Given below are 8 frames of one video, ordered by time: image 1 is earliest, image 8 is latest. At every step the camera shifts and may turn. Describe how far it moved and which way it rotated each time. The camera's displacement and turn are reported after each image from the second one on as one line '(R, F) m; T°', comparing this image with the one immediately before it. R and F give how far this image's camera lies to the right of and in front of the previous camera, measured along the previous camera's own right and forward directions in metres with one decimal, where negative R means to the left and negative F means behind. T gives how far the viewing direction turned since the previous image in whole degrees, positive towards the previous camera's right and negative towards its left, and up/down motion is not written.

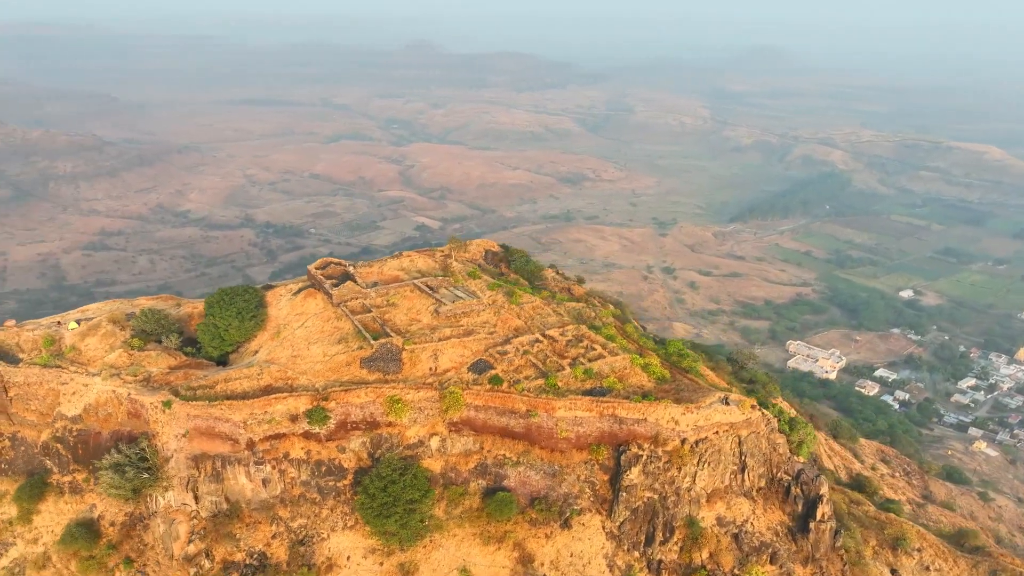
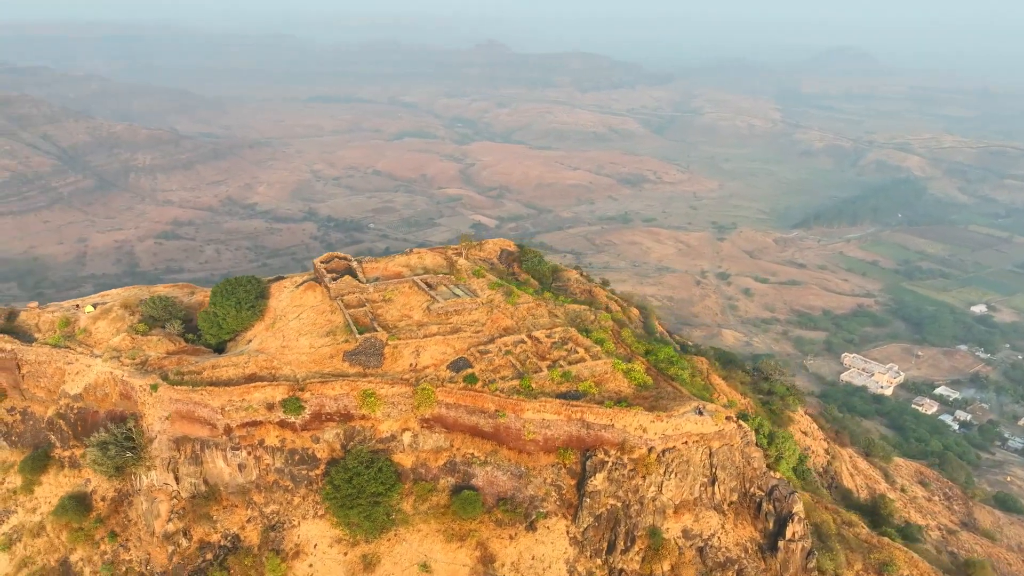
(+1.9, +0.1) m; -5°
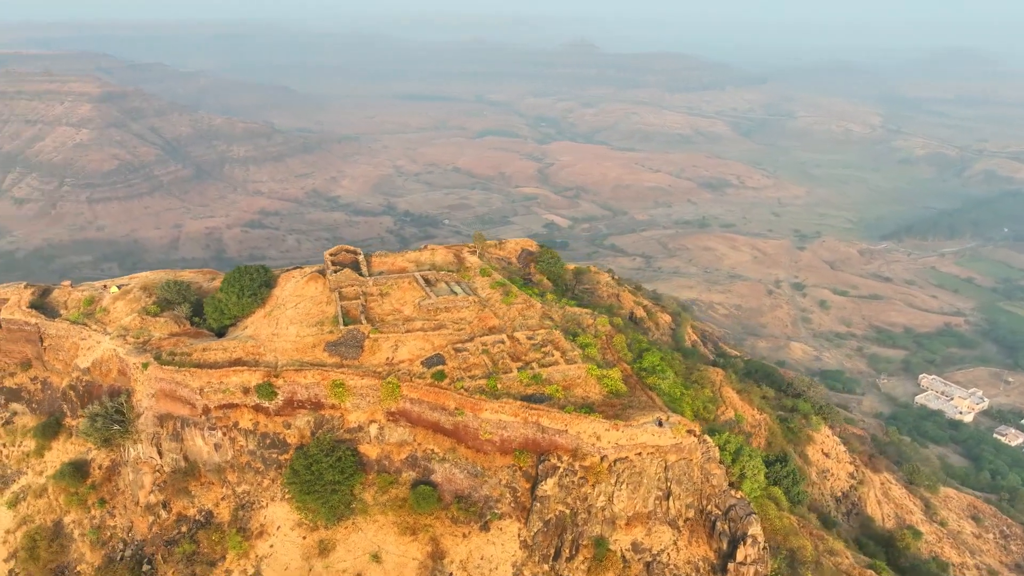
(+2.5, +0.2) m; -7°
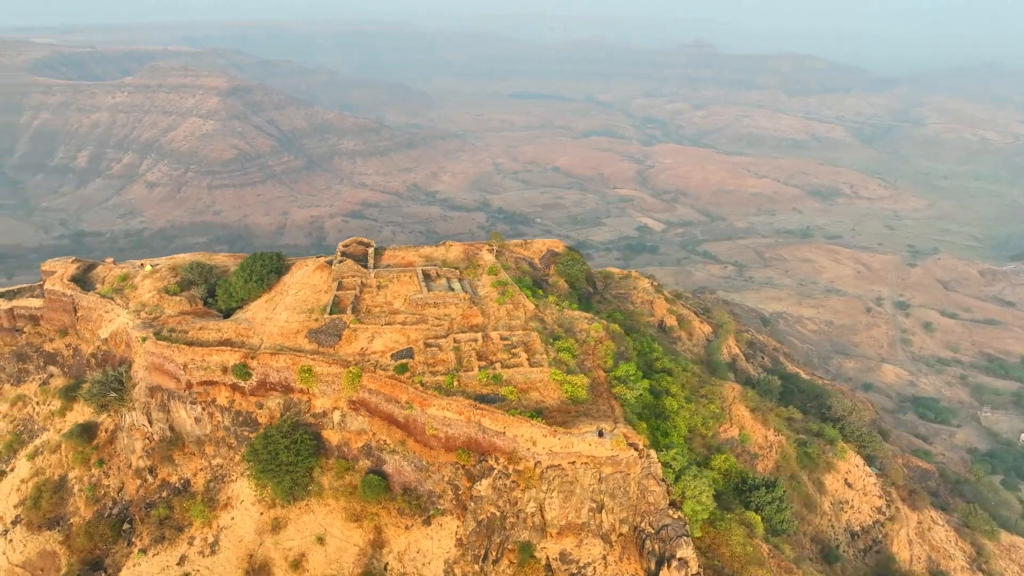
(+3.2, +0.3) m; -8°
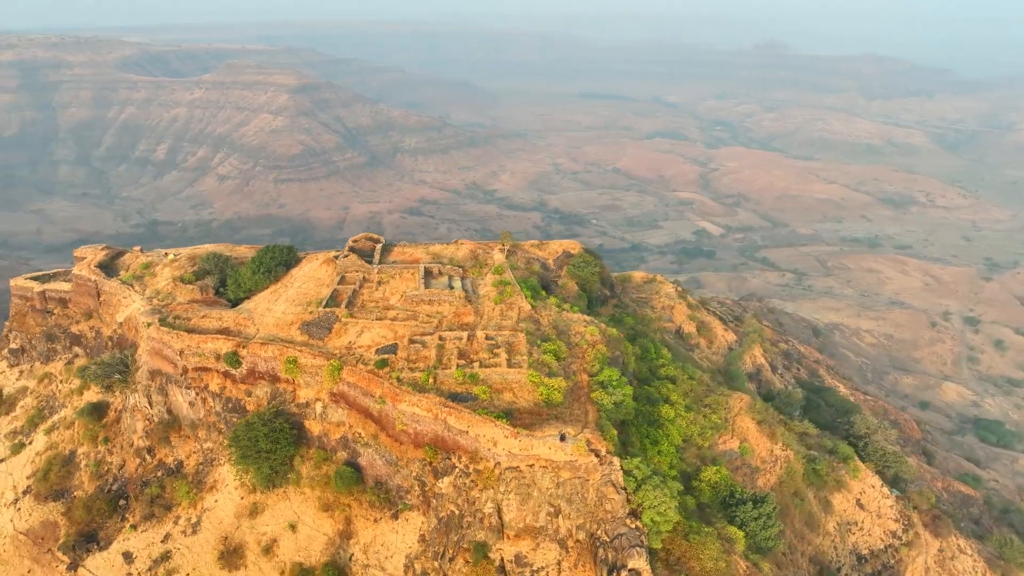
(+1.9, +0.1) m; -5°
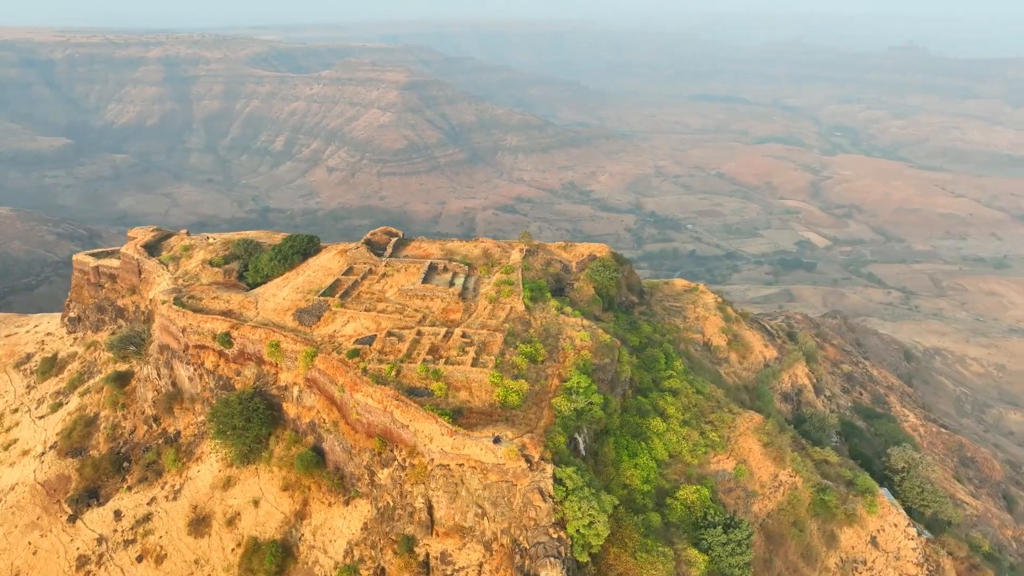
(+3.2, +0.3) m; -8°
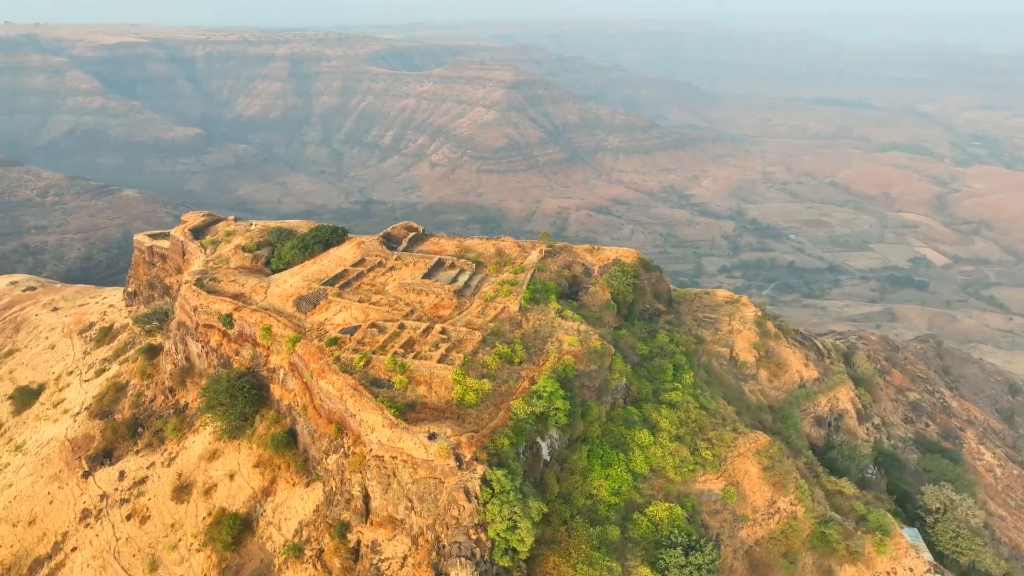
(+3.2, +0.3) m; -8°
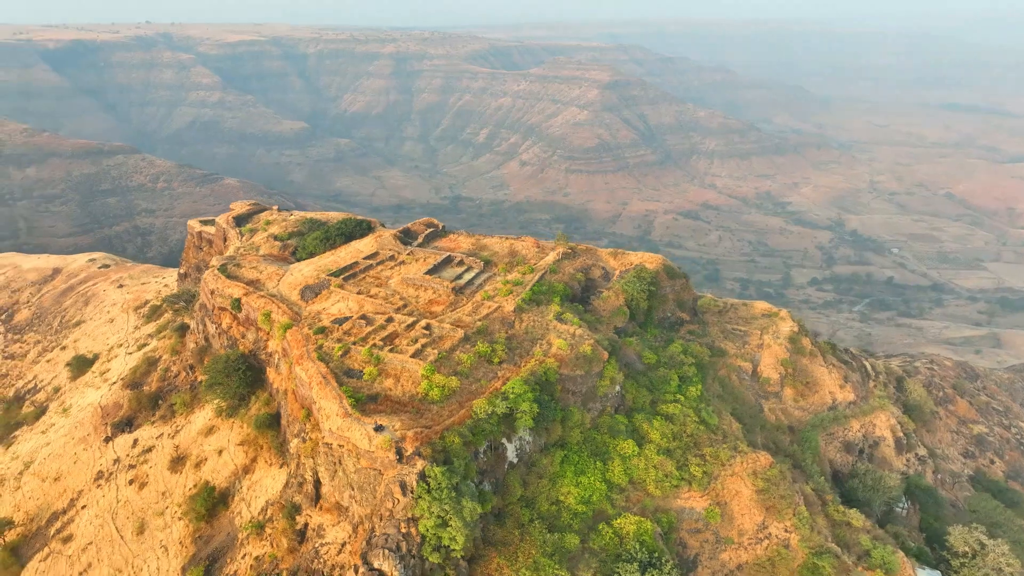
(+2.8, +0.2) m; -8°
